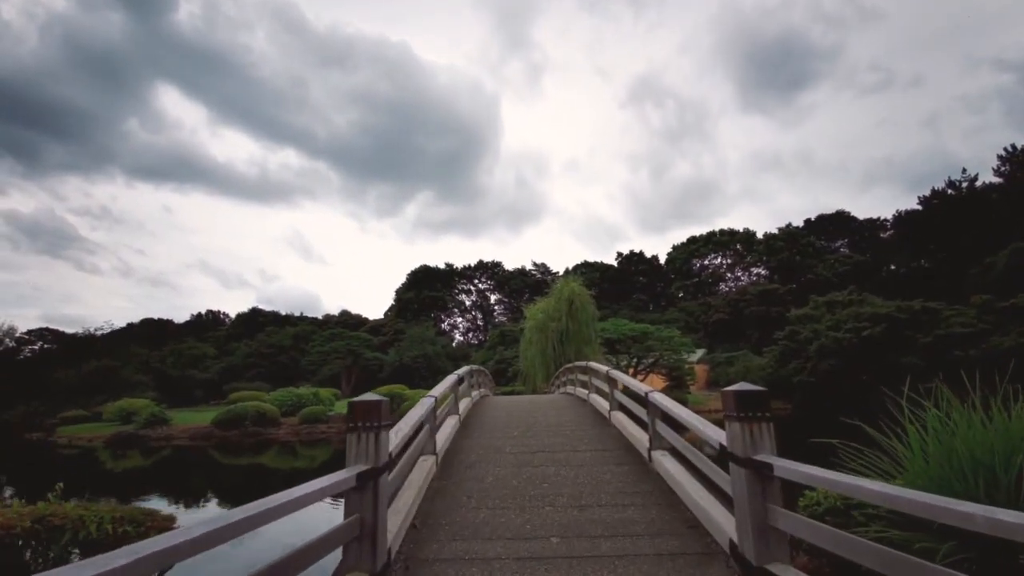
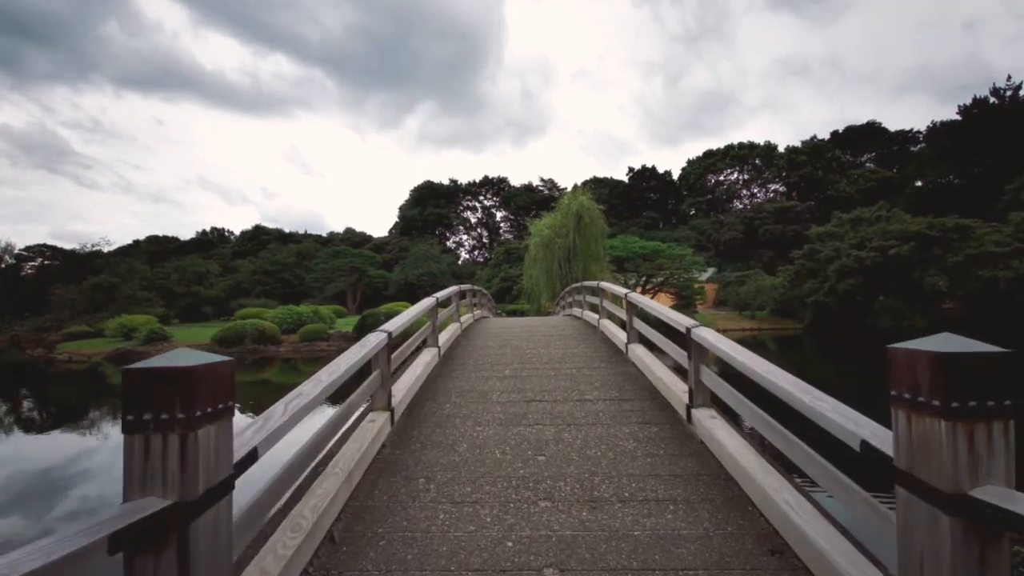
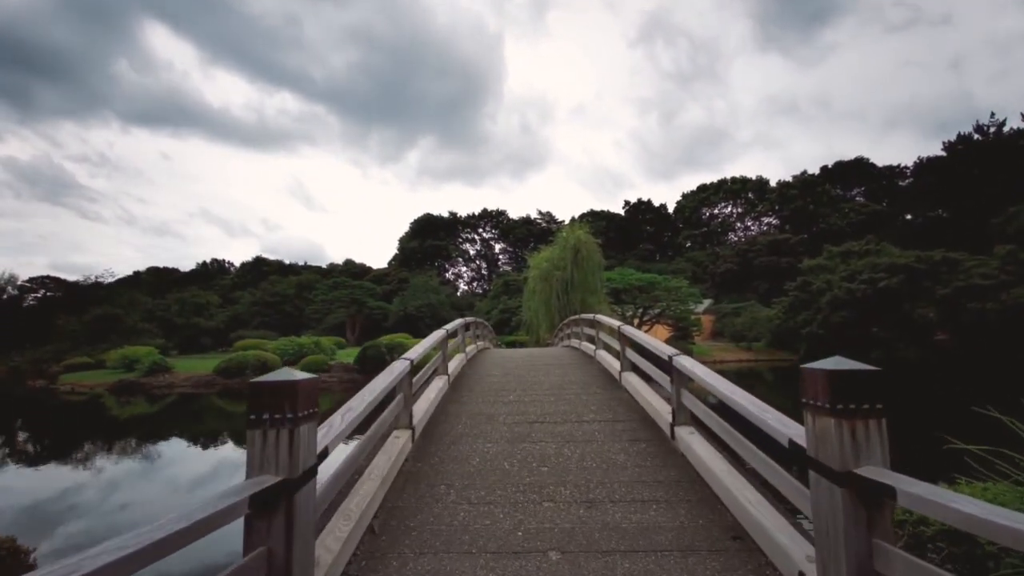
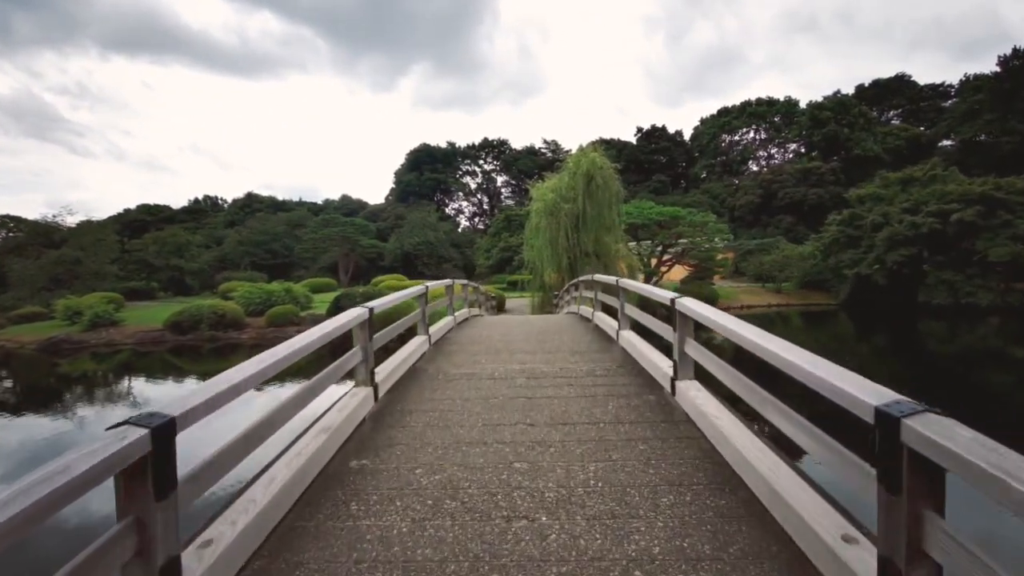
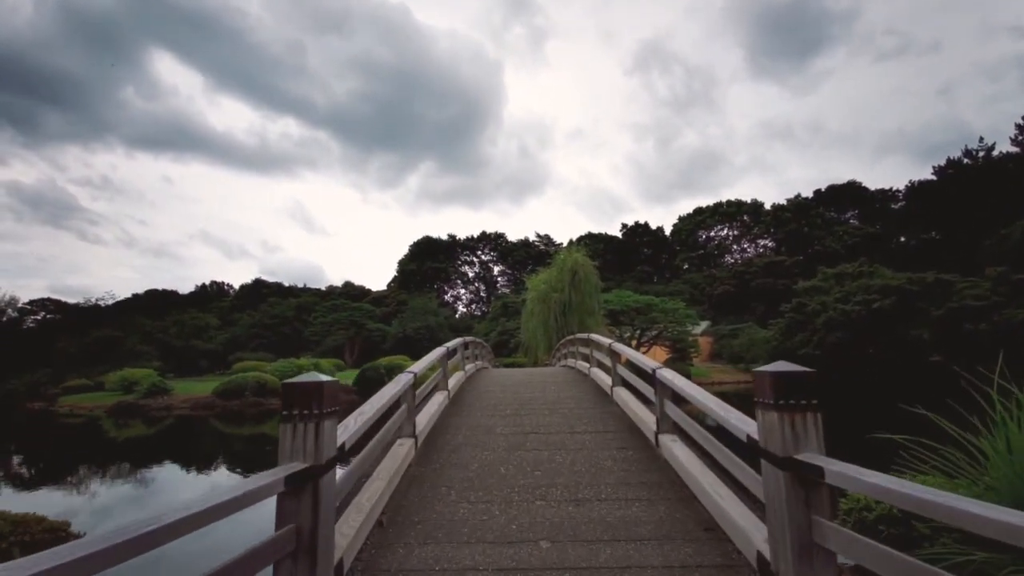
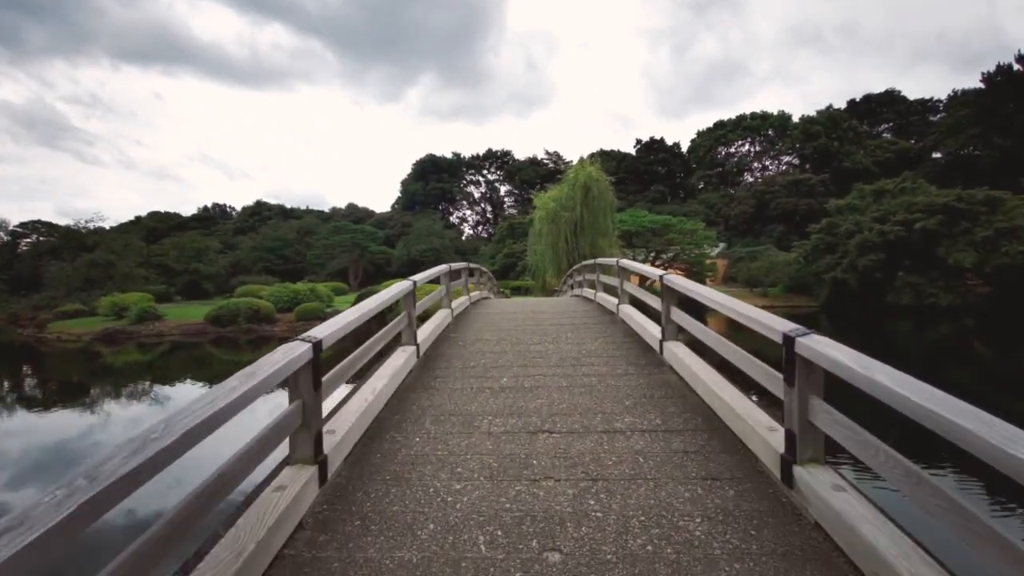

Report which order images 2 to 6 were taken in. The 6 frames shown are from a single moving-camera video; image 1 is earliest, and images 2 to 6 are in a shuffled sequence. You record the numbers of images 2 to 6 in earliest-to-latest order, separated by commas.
5, 3, 2, 6, 4
